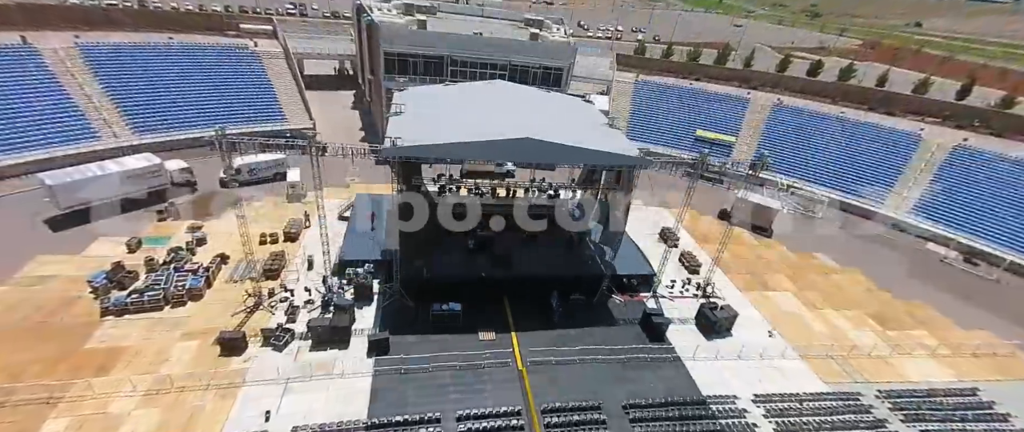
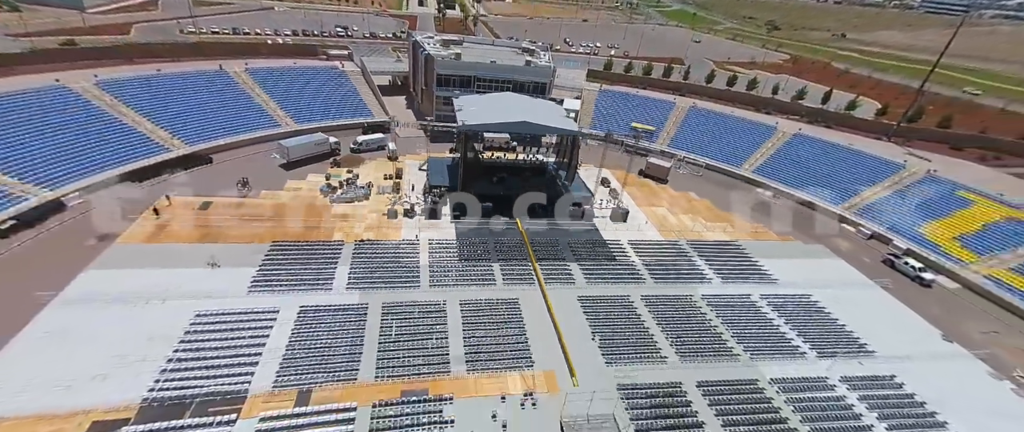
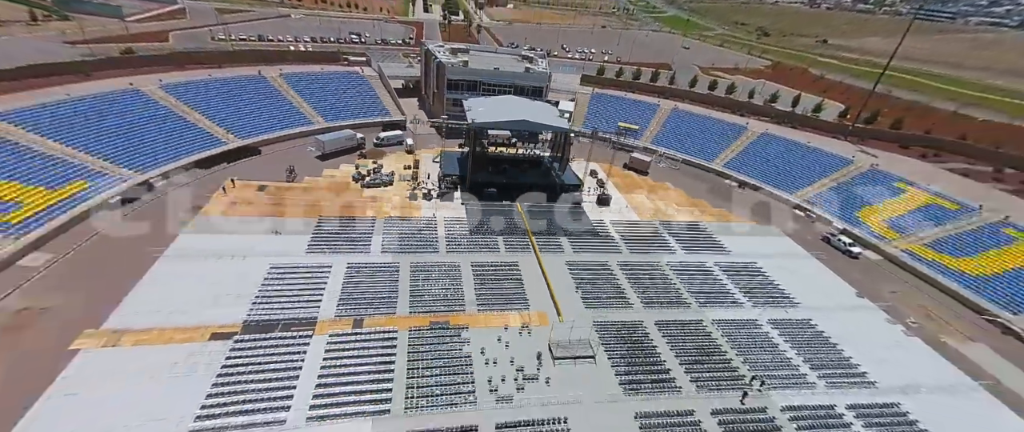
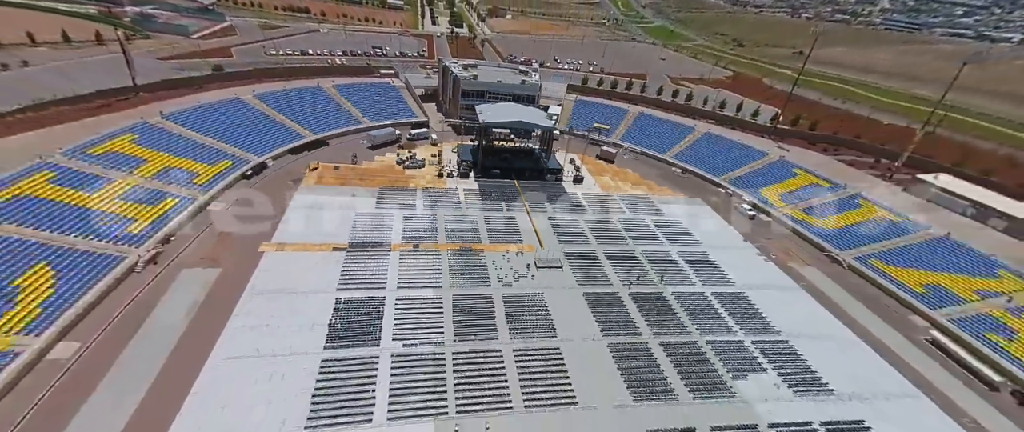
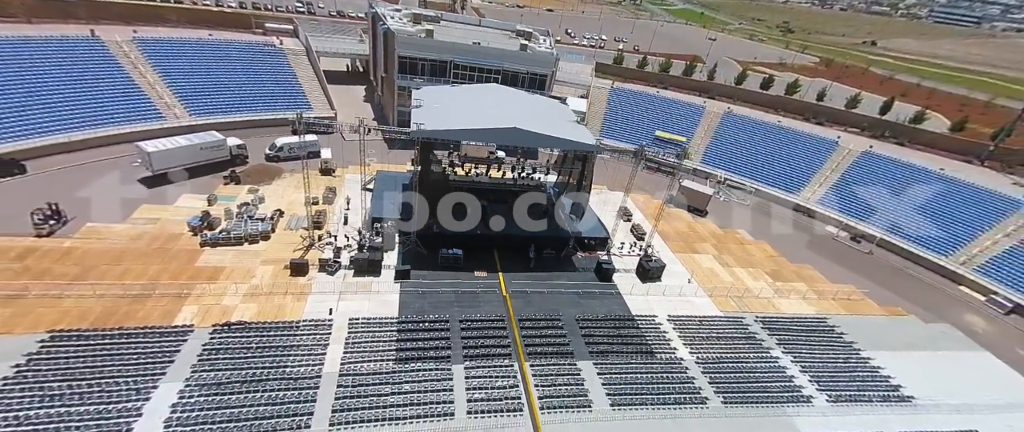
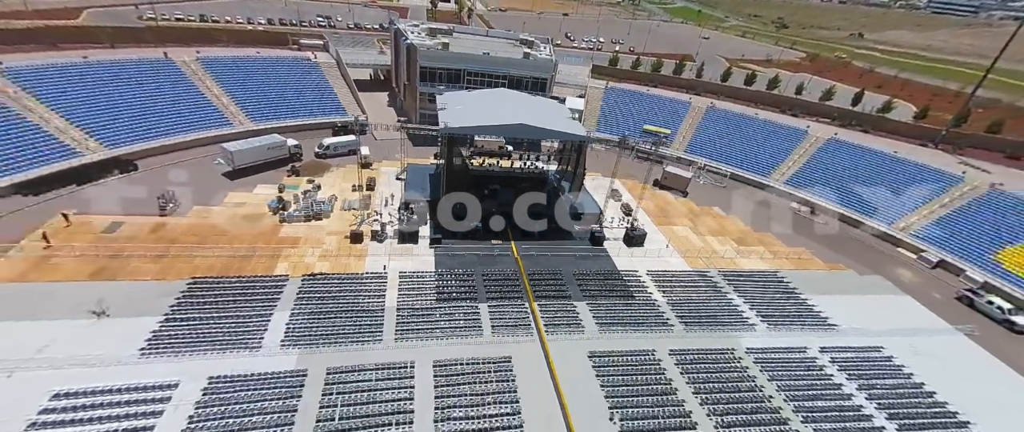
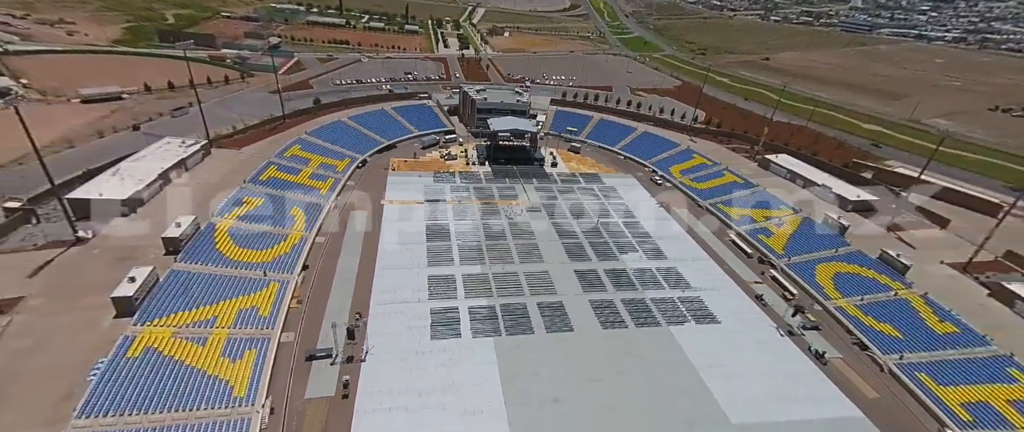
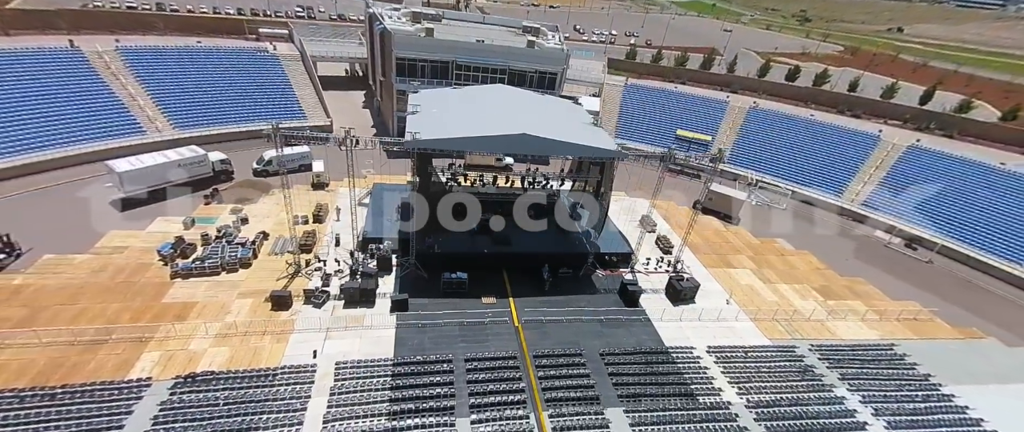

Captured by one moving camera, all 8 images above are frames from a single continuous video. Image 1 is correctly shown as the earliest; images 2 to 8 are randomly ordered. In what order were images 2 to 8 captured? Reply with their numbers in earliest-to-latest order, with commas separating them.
8, 5, 6, 2, 3, 4, 7
